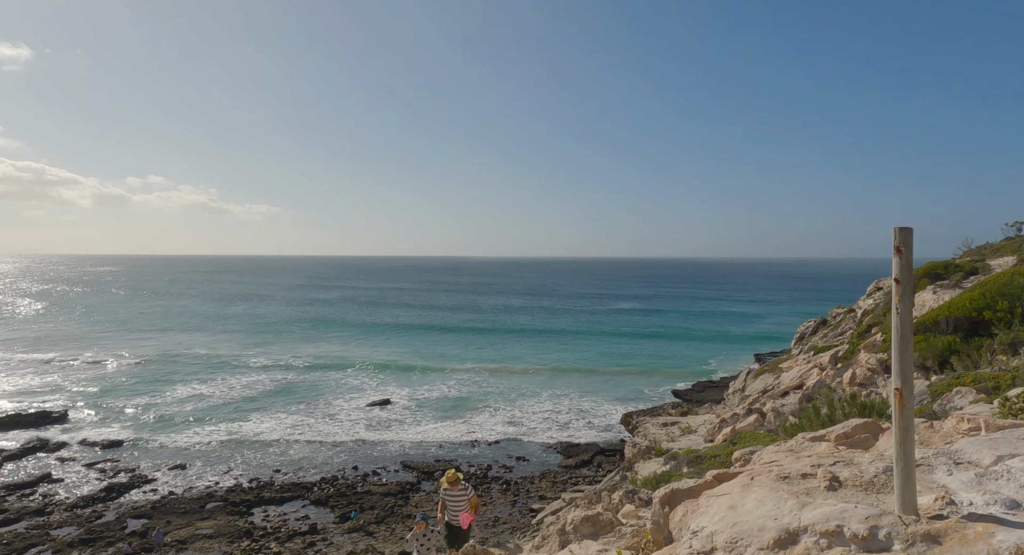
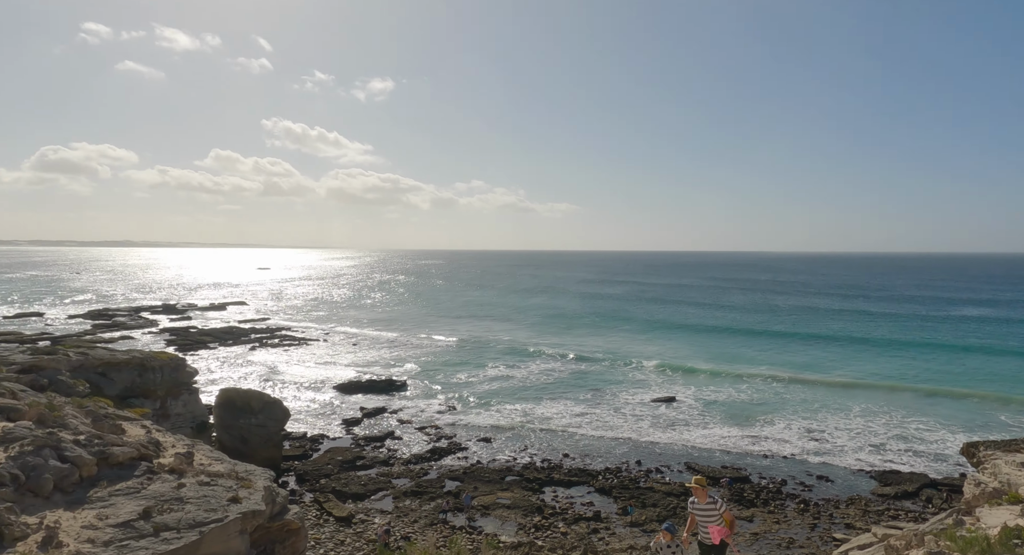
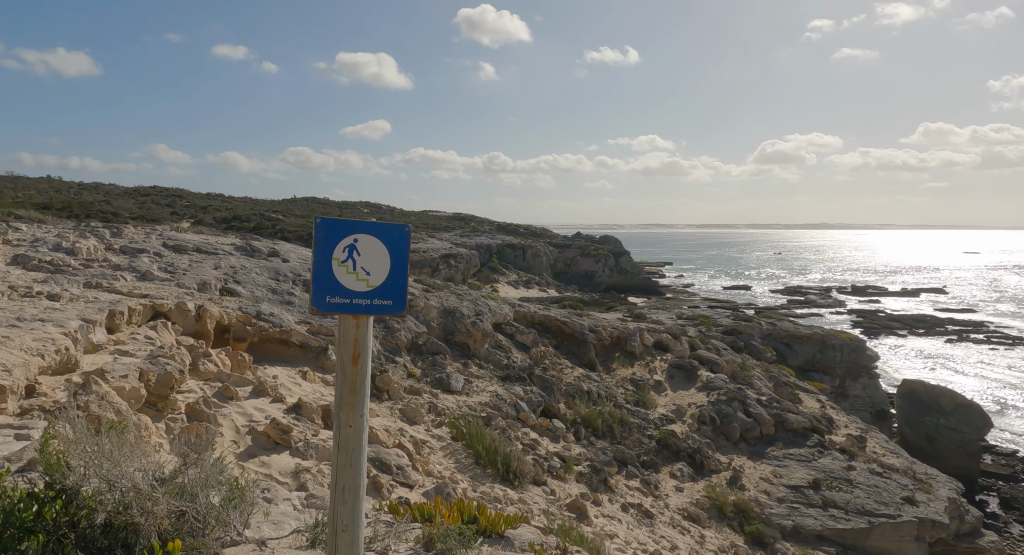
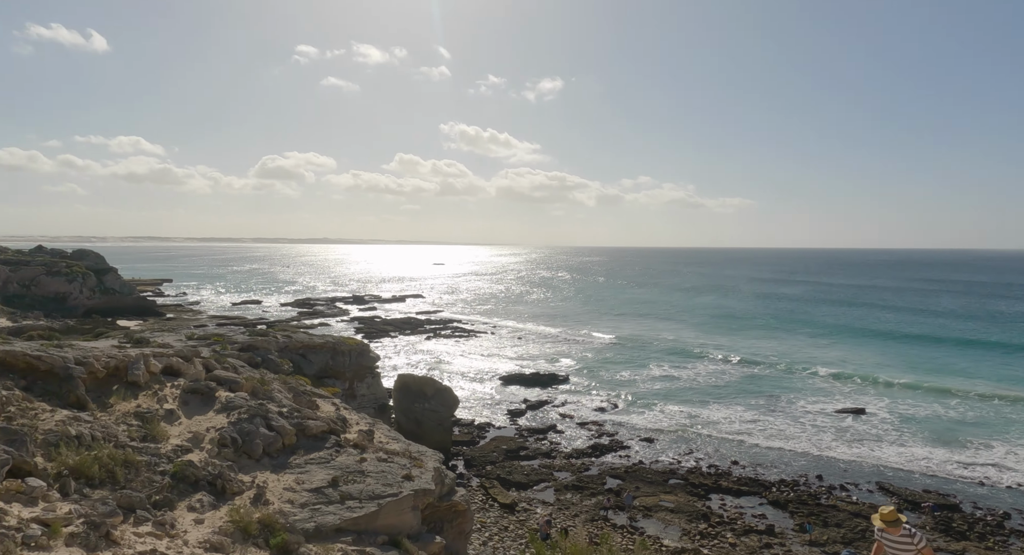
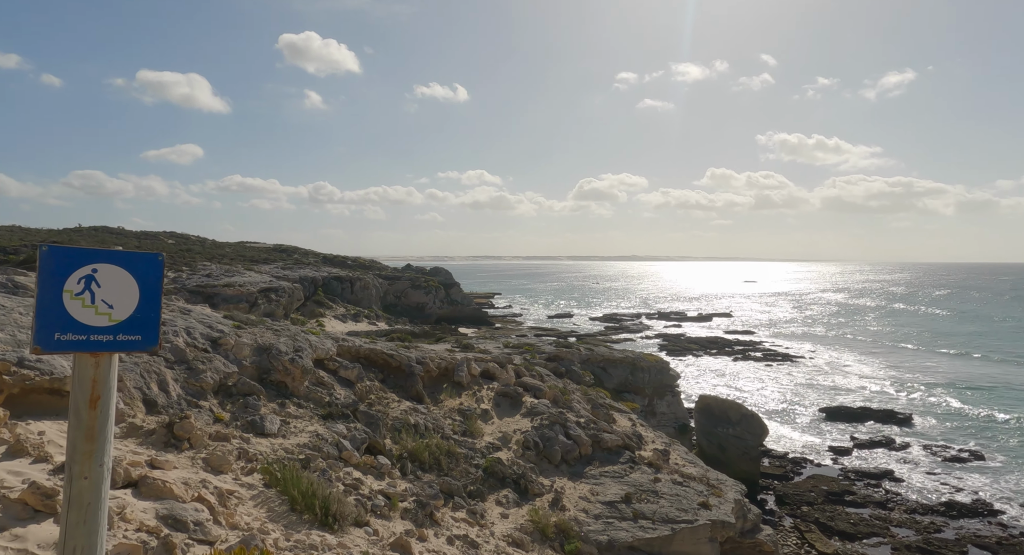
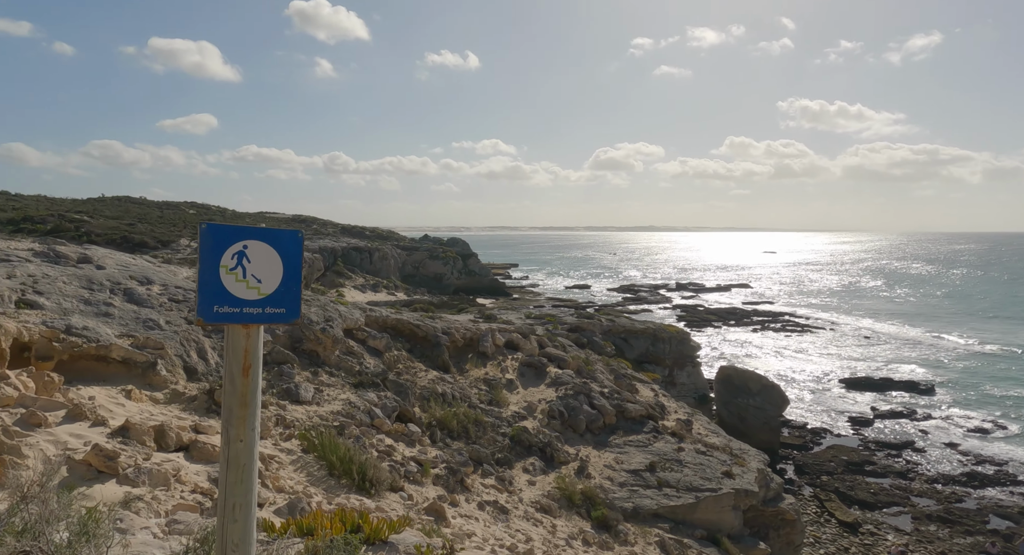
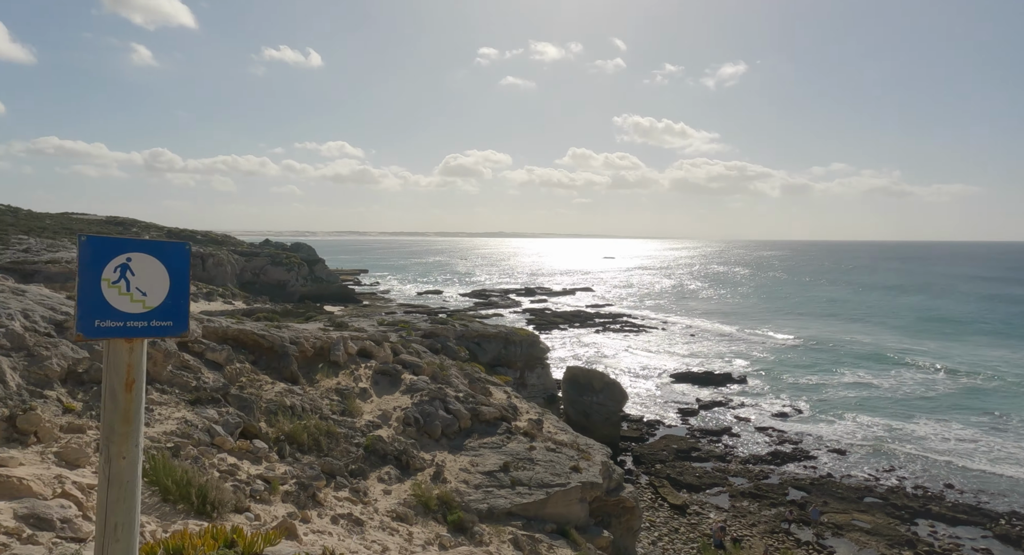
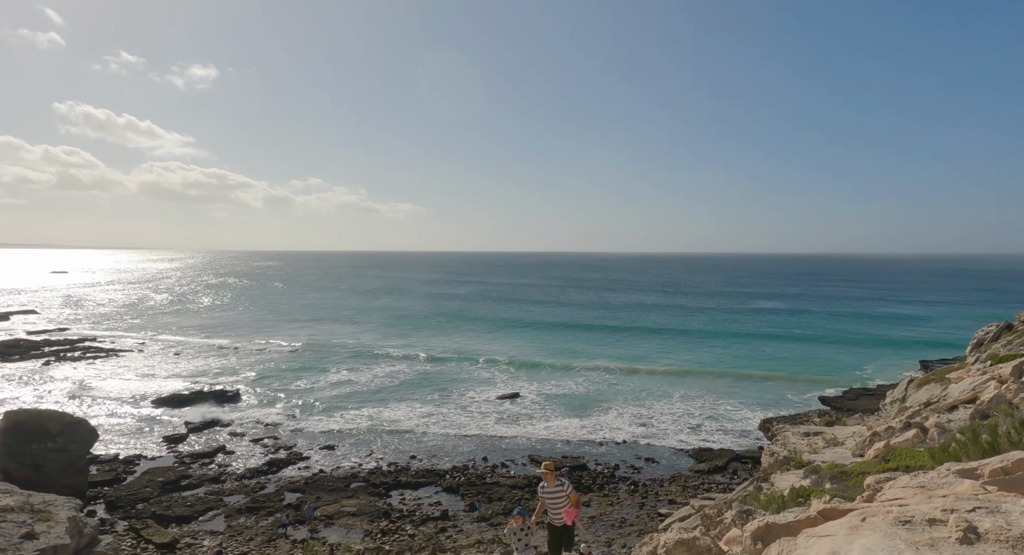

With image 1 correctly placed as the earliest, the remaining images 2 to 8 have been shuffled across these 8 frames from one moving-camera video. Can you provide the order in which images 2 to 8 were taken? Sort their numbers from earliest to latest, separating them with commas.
8, 2, 4, 7, 6, 3, 5
